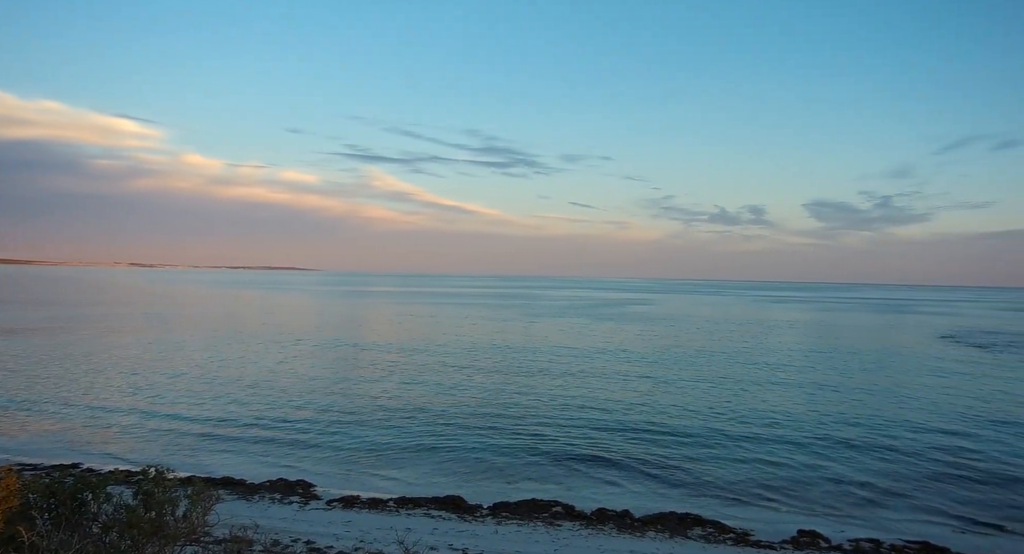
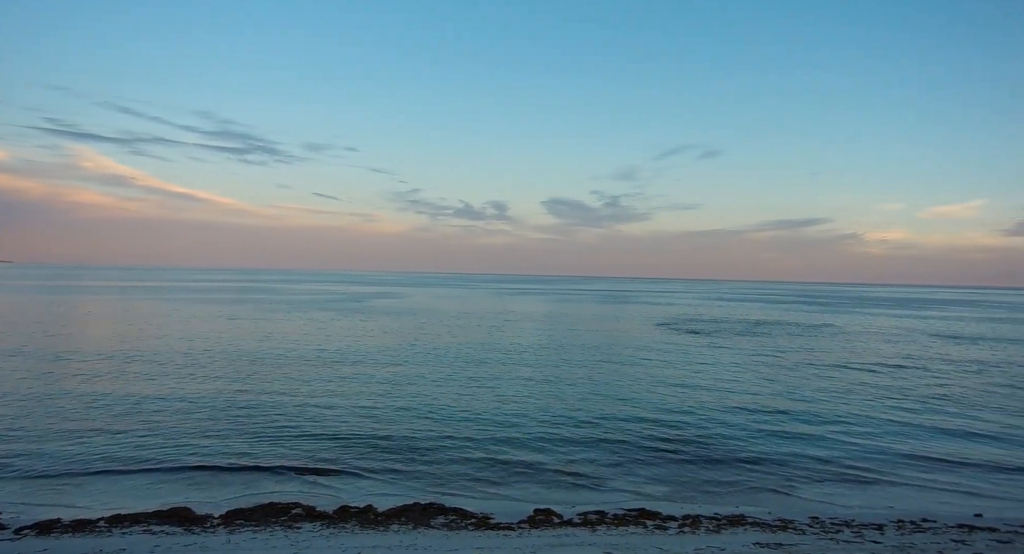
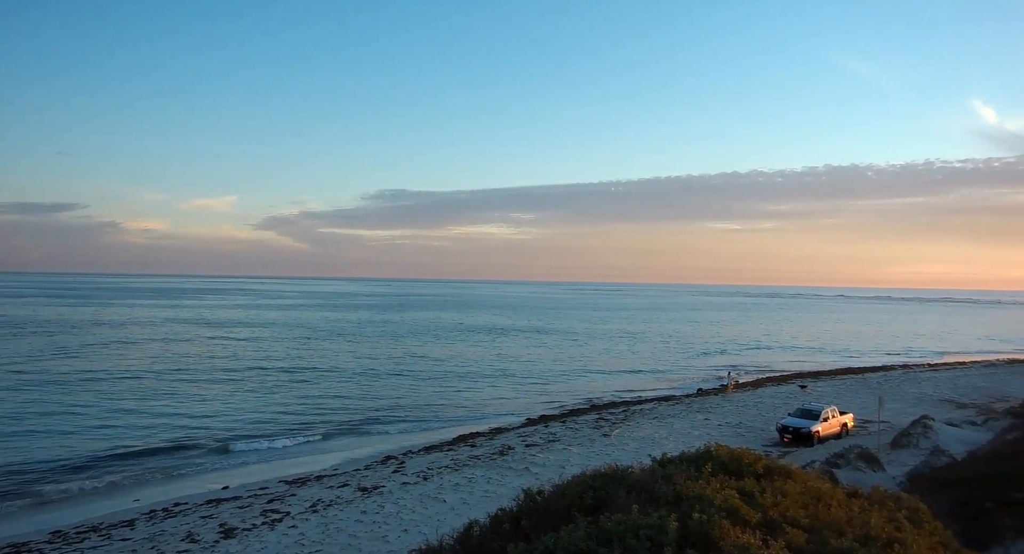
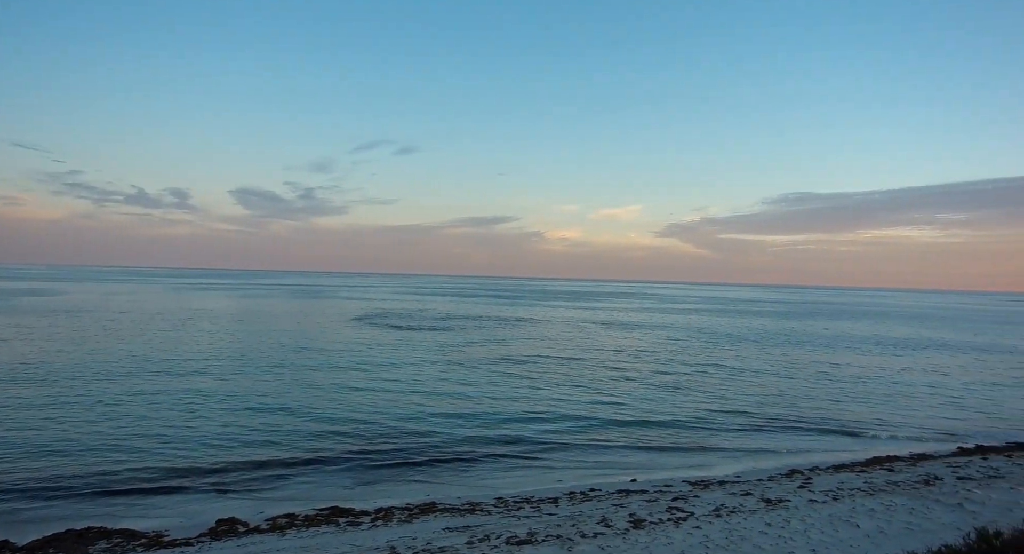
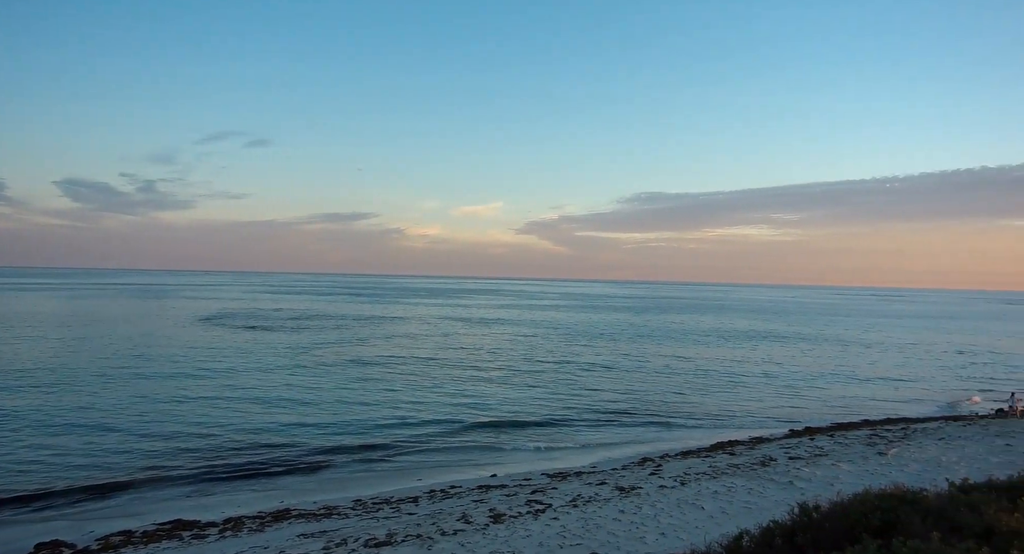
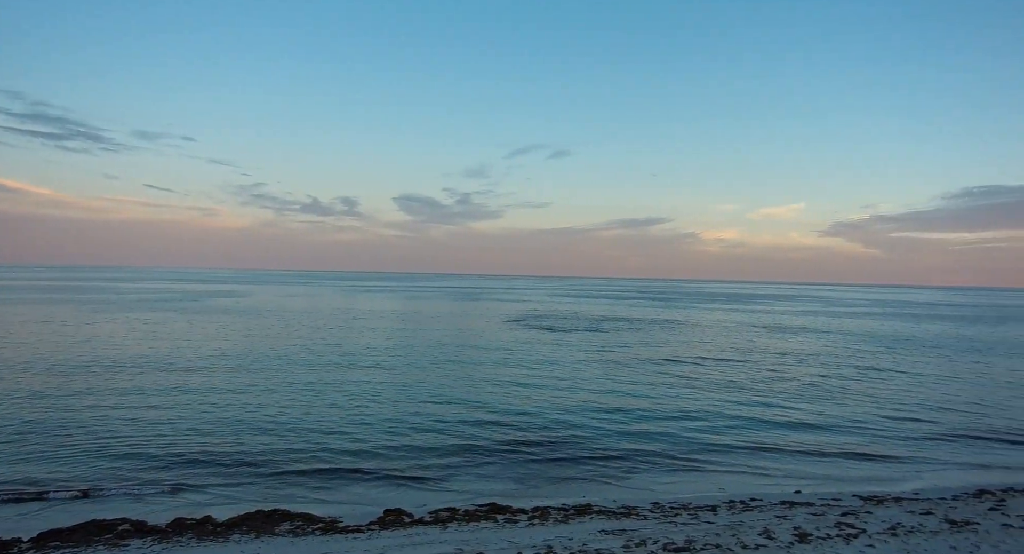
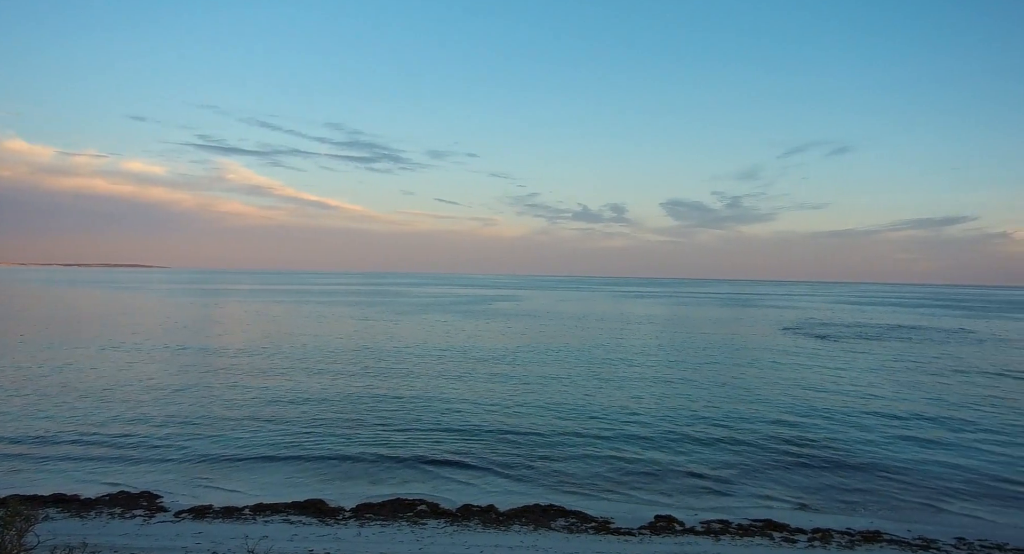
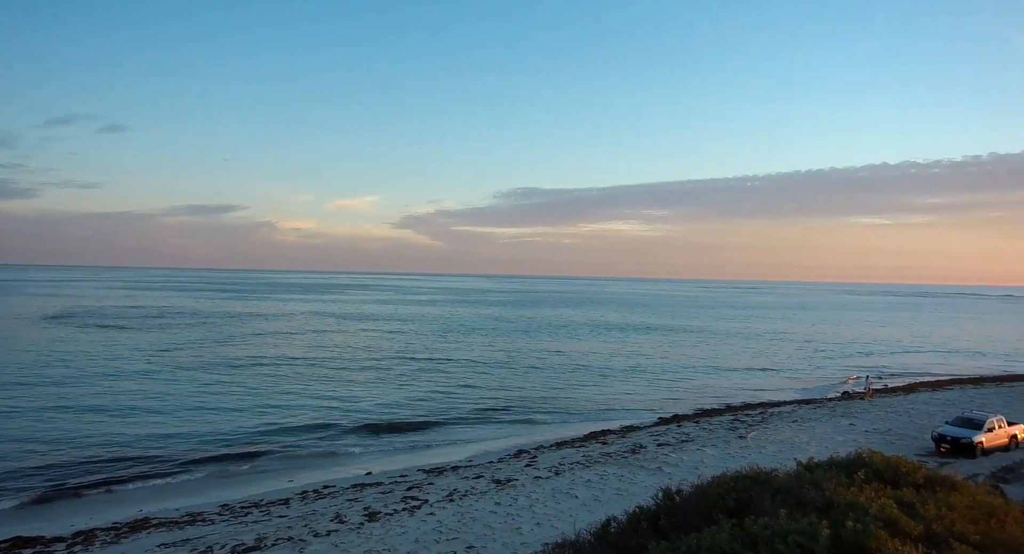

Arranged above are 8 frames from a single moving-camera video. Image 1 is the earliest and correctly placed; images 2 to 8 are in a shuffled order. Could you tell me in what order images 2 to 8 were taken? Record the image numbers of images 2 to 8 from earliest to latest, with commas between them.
7, 2, 6, 4, 5, 8, 3
